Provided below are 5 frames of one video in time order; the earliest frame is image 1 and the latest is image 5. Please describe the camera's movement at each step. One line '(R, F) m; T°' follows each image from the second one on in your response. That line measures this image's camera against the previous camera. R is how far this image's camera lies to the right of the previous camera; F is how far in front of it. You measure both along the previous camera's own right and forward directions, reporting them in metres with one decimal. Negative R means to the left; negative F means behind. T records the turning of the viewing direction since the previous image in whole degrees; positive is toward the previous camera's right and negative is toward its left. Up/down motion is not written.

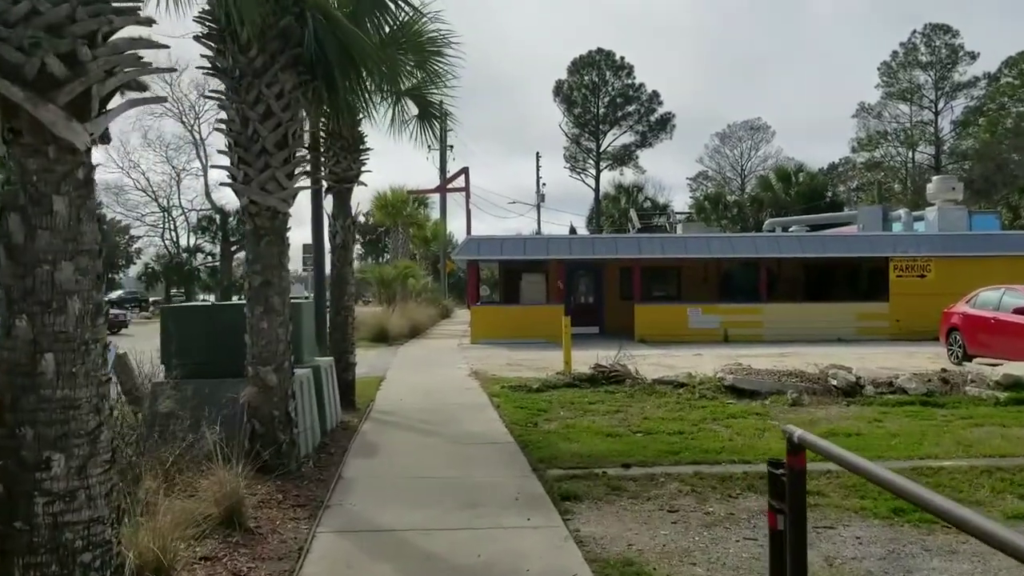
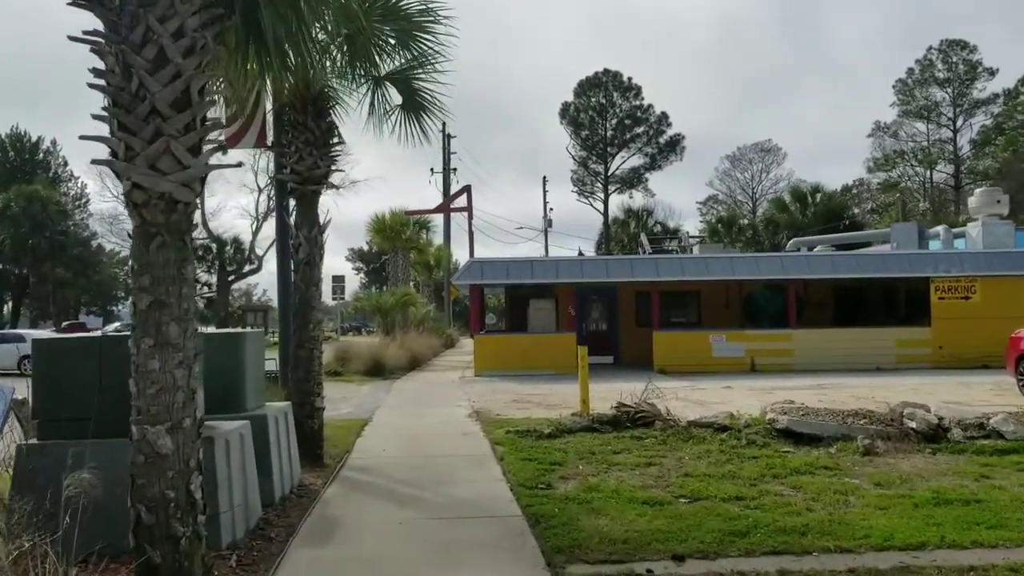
(0.0, +2.3) m; 0°
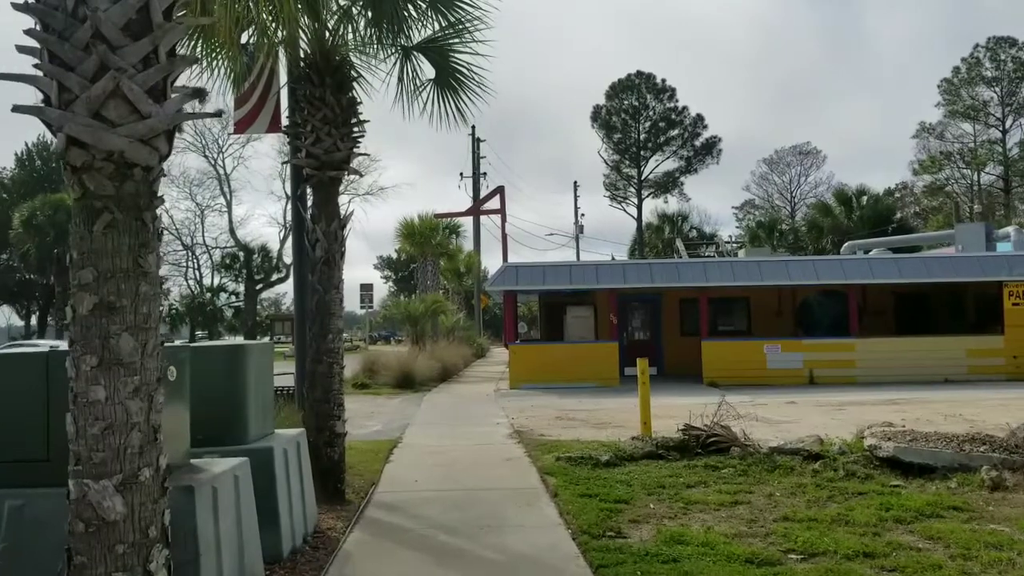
(-0.3, +1.5) m; -2°
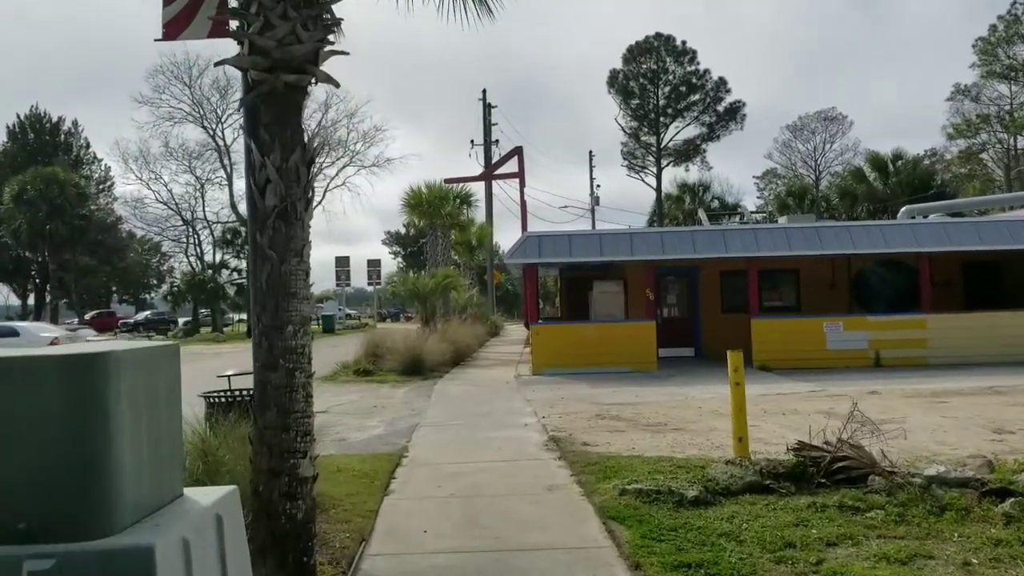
(-0.3, +2.9) m; -1°
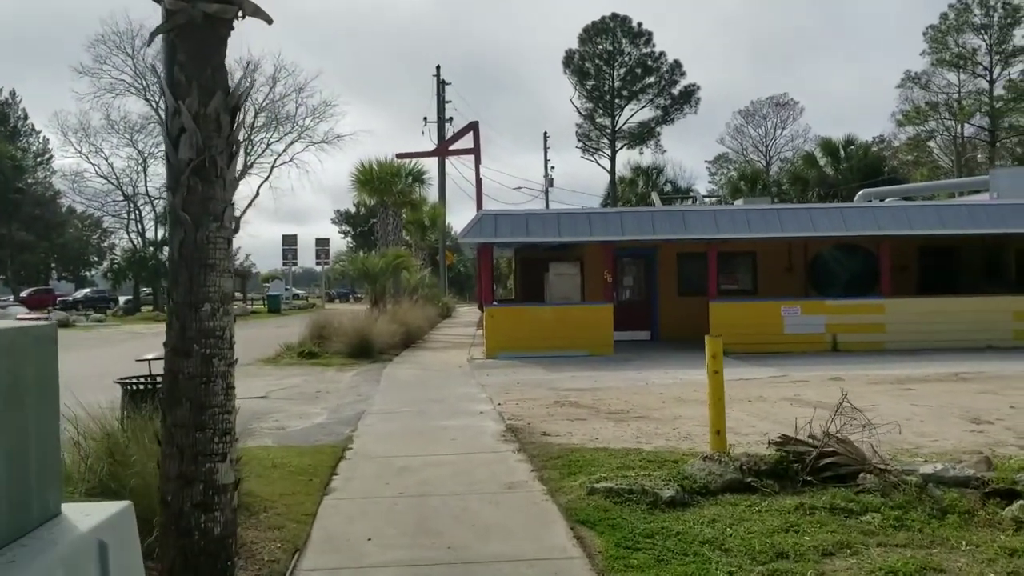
(0.0, +0.8) m; +3°
